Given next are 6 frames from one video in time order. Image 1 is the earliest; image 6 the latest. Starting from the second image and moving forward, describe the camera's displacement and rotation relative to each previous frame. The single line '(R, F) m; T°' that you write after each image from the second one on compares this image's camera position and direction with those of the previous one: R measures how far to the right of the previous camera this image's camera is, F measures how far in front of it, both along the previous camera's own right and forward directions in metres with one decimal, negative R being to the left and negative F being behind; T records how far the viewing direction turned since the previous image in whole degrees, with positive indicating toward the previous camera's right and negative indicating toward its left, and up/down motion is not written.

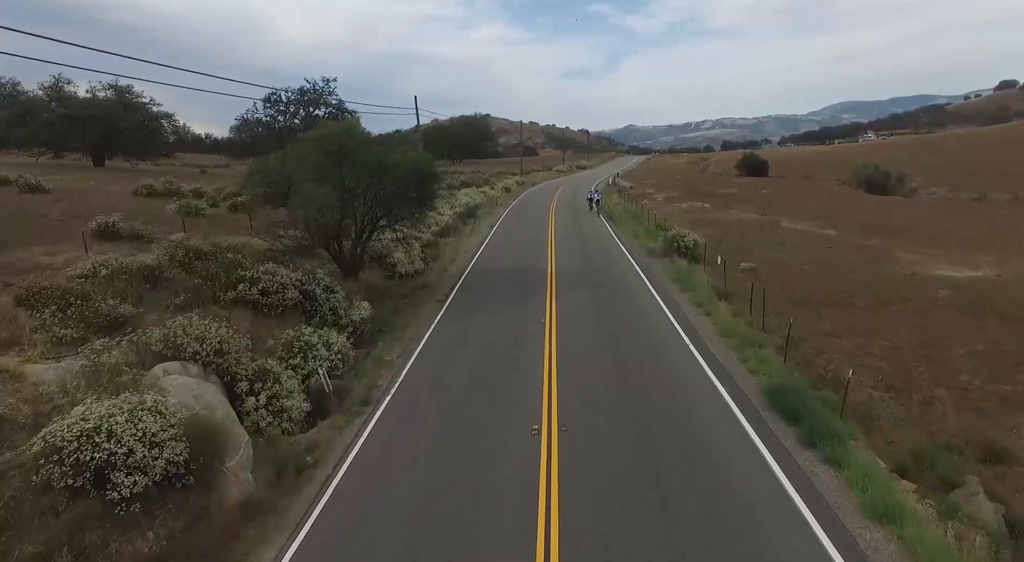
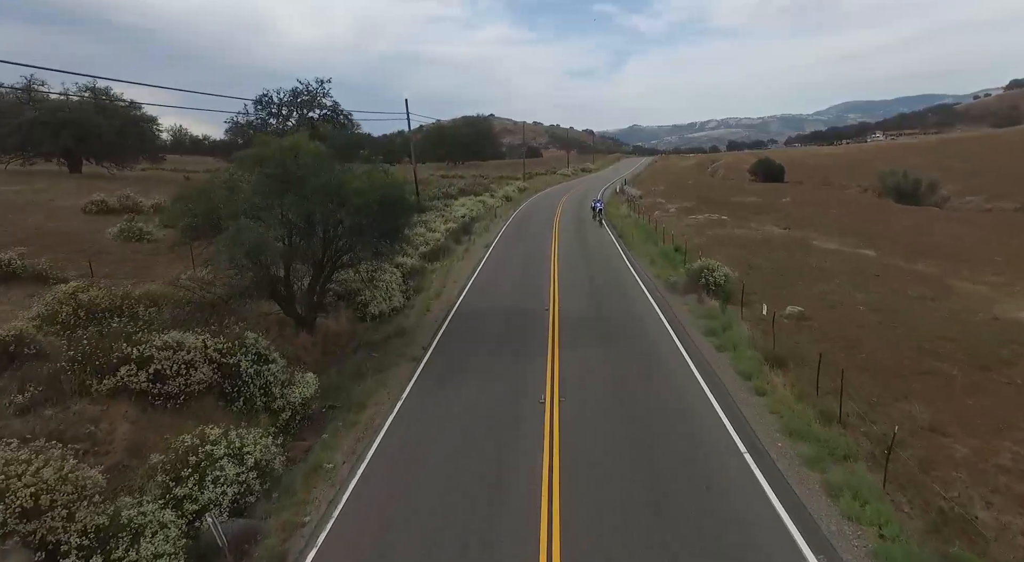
(+0.3, +3.7) m; 0°
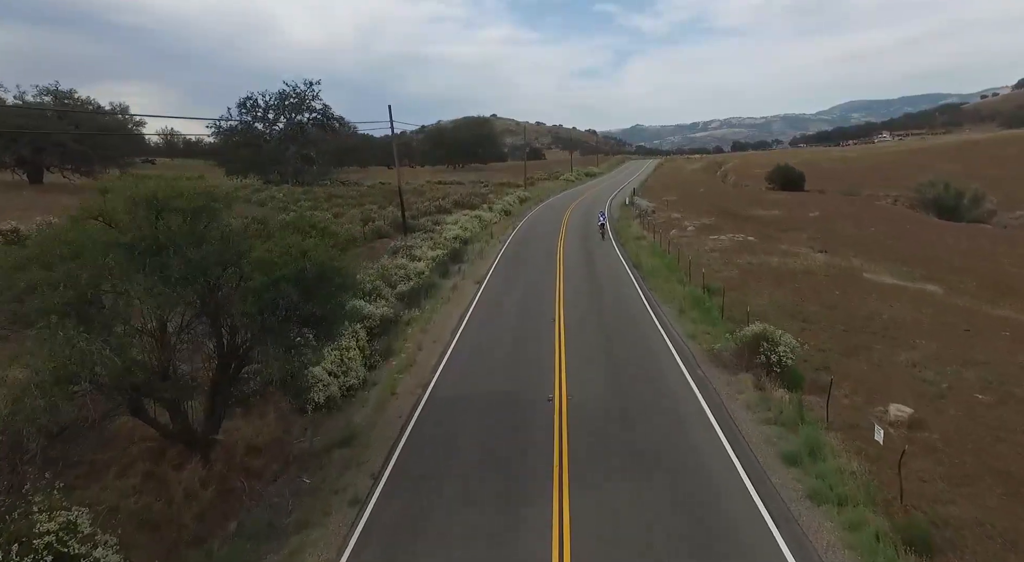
(+0.3, +4.9) m; 0°
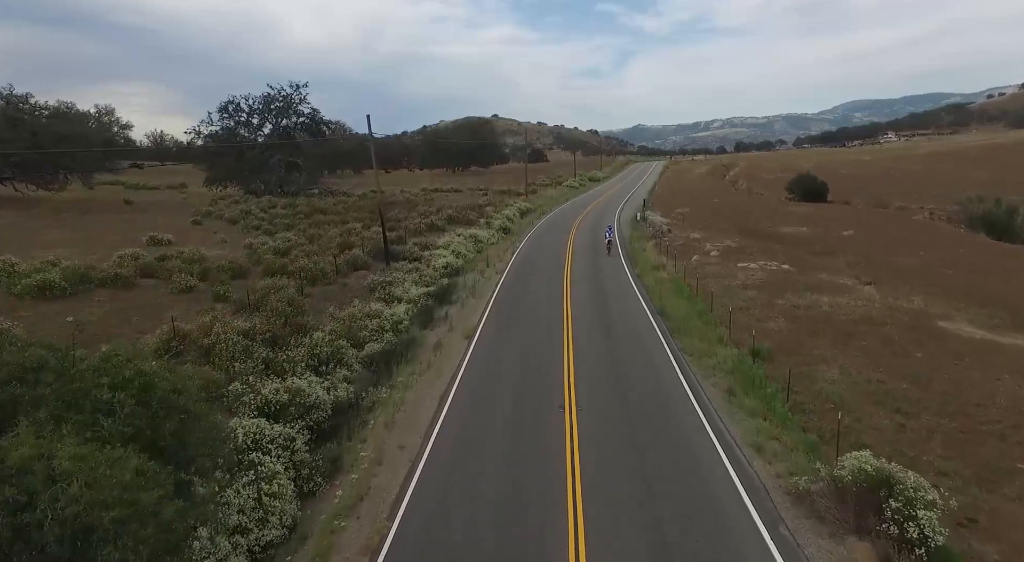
(+0.2, +5.0) m; 0°
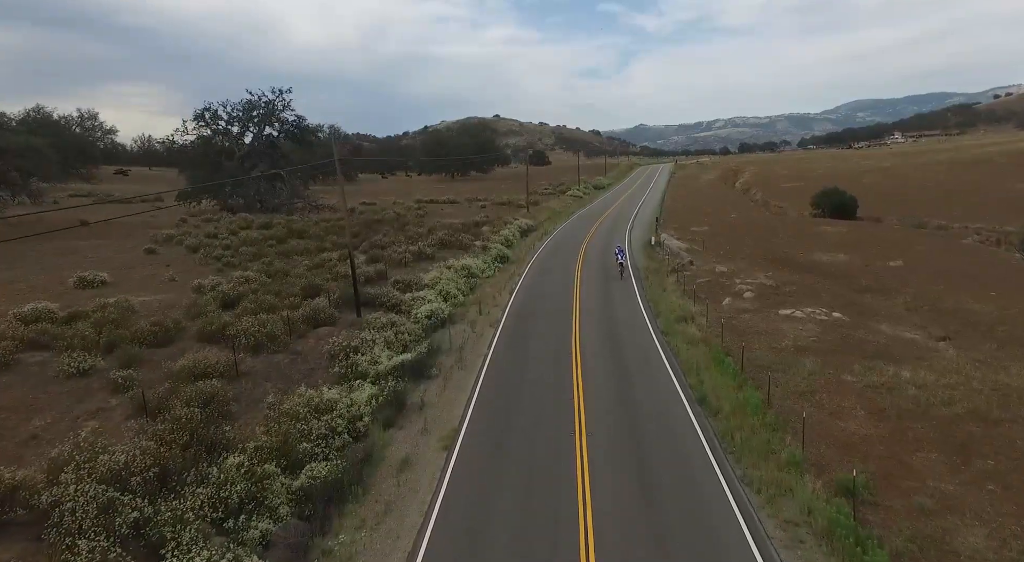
(+0.2, +5.5) m; 0°
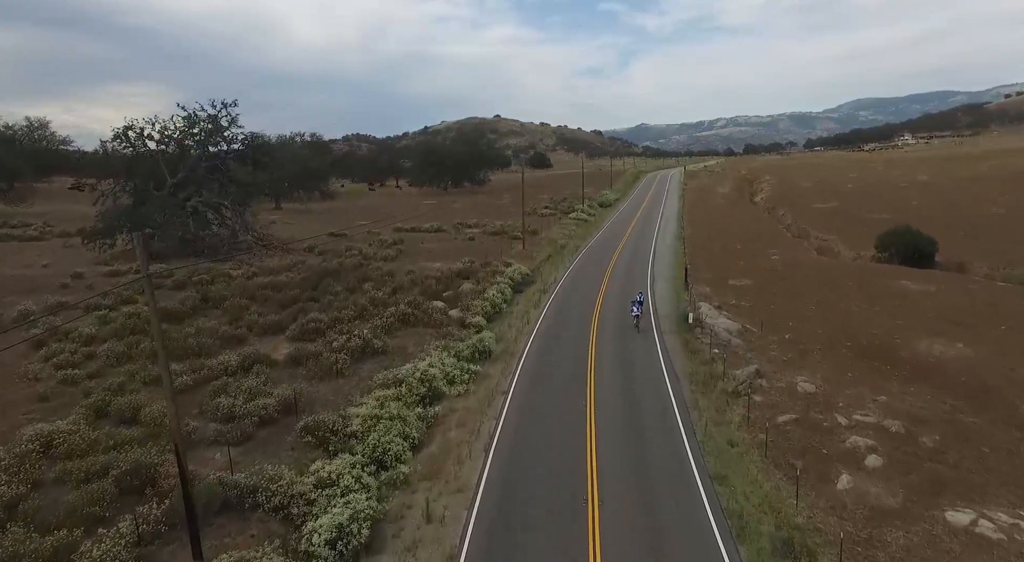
(+0.9, +12.1) m; 0°
